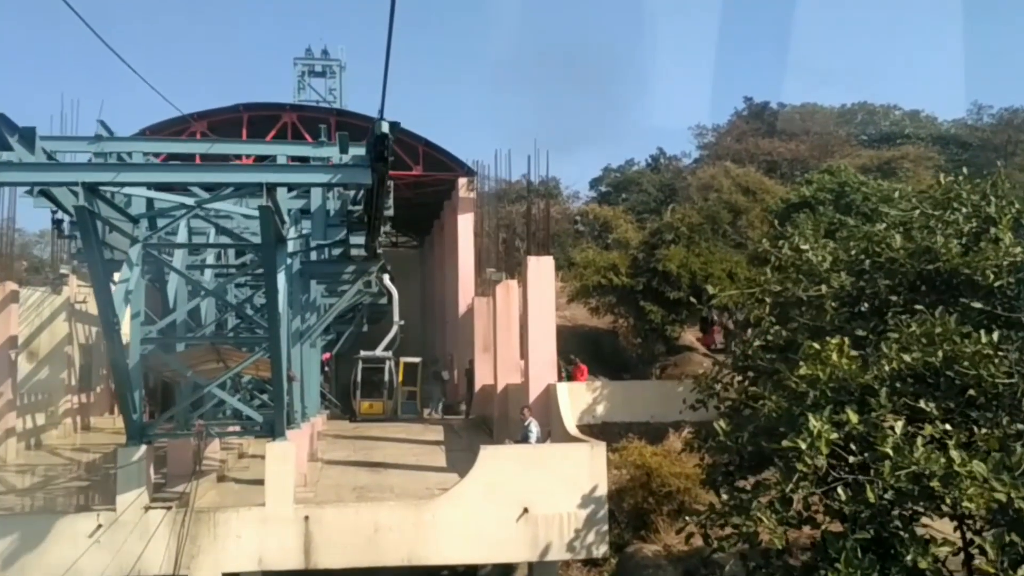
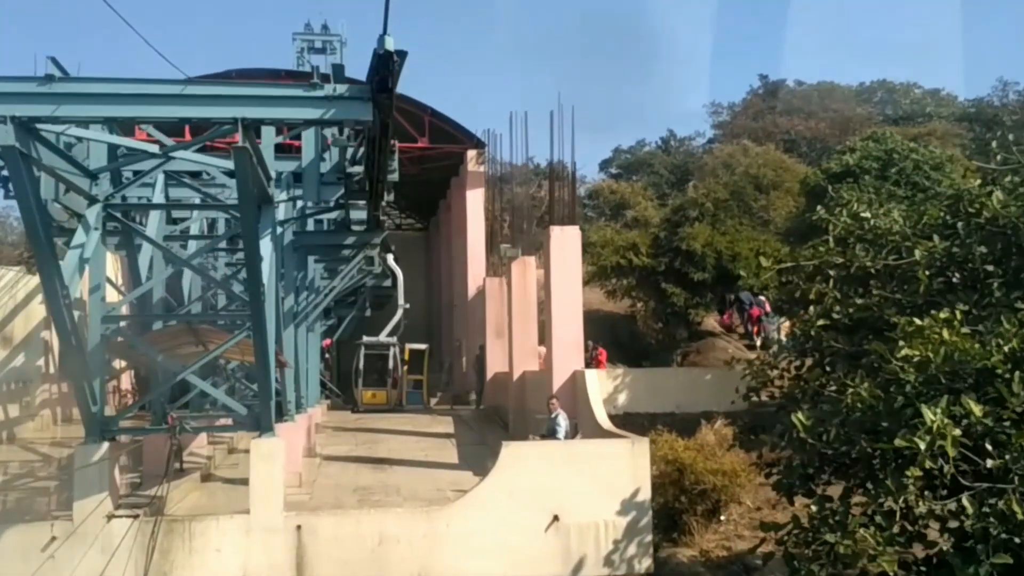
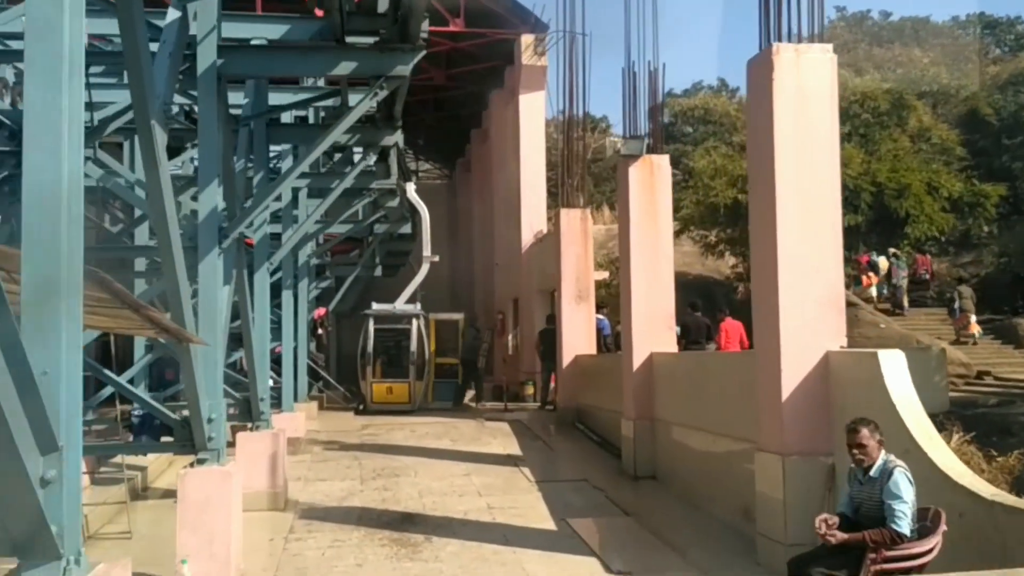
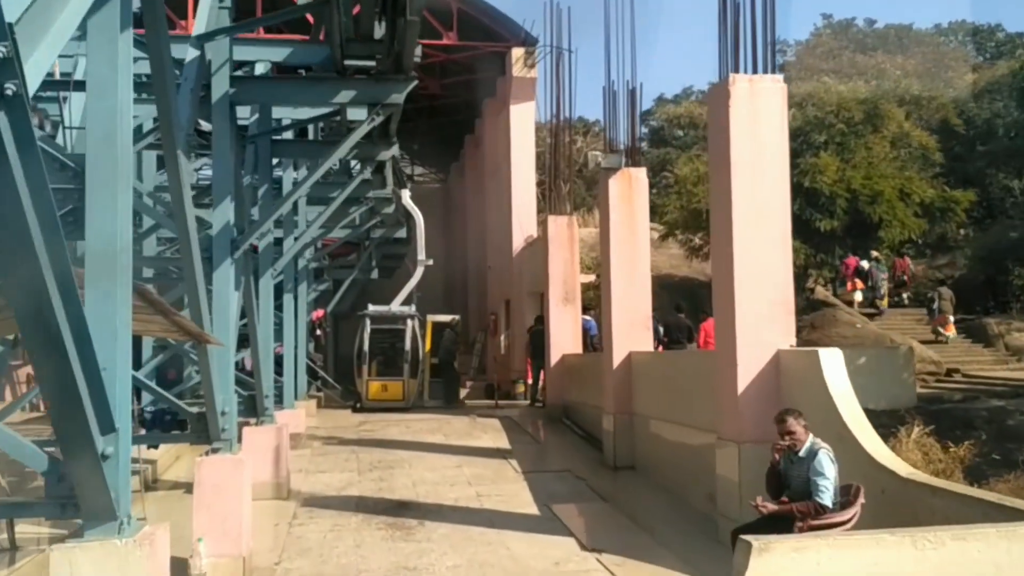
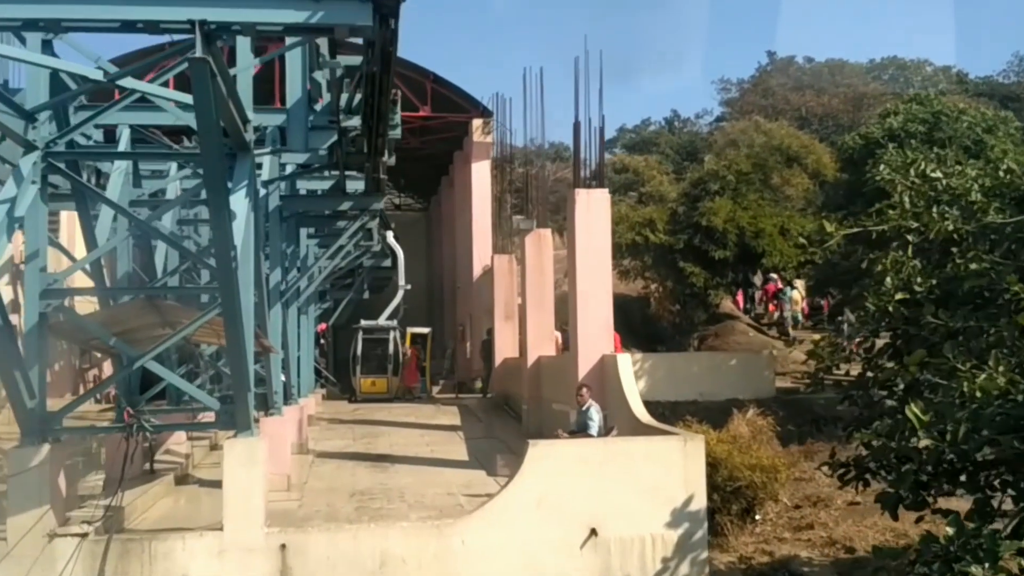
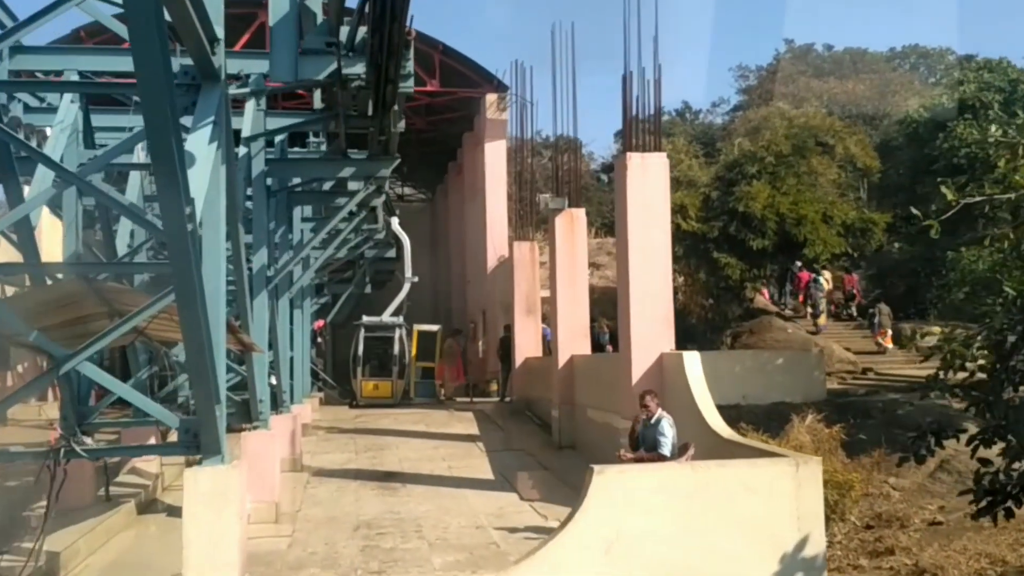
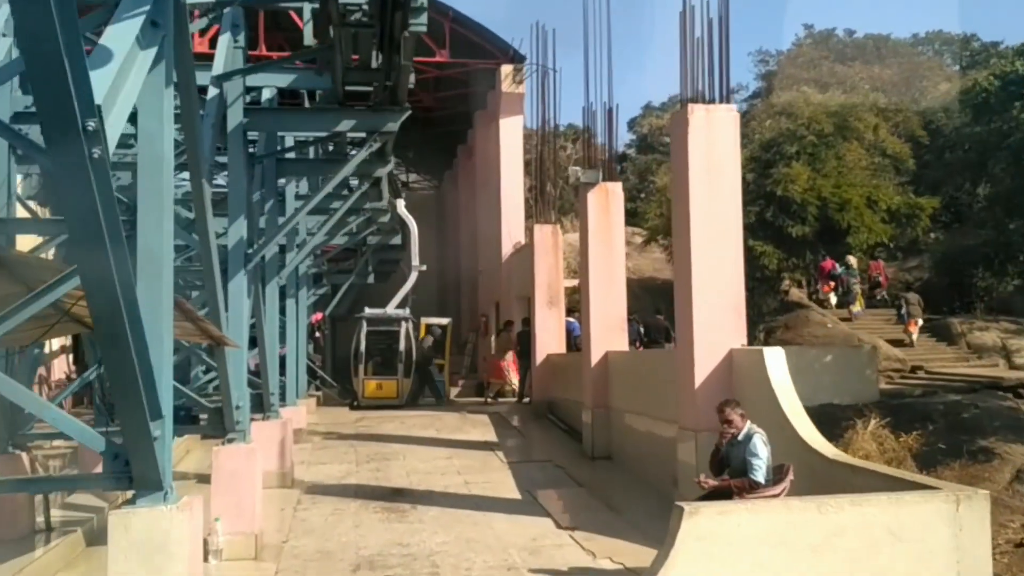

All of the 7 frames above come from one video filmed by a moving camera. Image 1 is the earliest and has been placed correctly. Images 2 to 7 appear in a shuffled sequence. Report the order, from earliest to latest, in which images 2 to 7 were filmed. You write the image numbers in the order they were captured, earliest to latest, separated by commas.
2, 5, 6, 7, 4, 3
